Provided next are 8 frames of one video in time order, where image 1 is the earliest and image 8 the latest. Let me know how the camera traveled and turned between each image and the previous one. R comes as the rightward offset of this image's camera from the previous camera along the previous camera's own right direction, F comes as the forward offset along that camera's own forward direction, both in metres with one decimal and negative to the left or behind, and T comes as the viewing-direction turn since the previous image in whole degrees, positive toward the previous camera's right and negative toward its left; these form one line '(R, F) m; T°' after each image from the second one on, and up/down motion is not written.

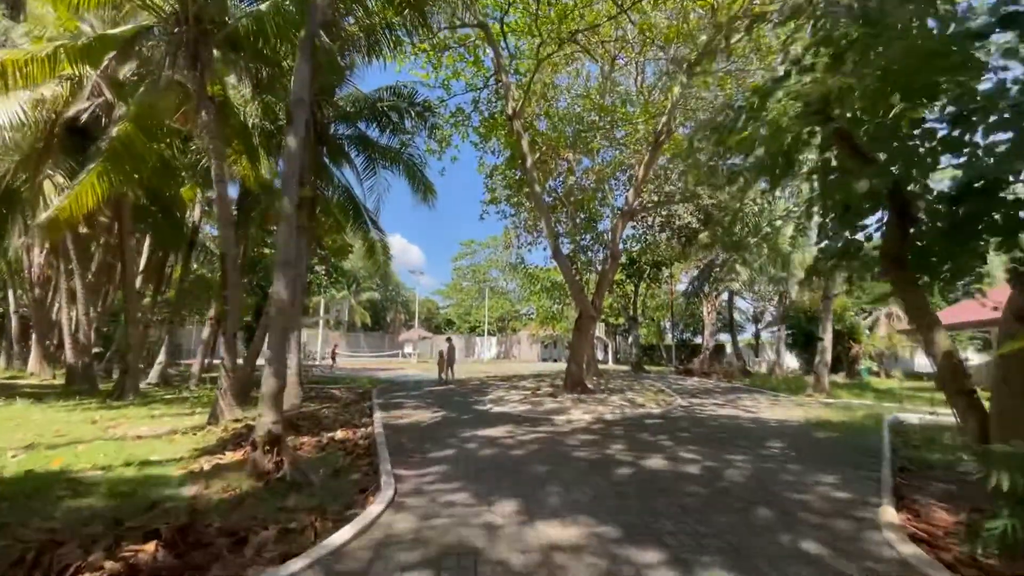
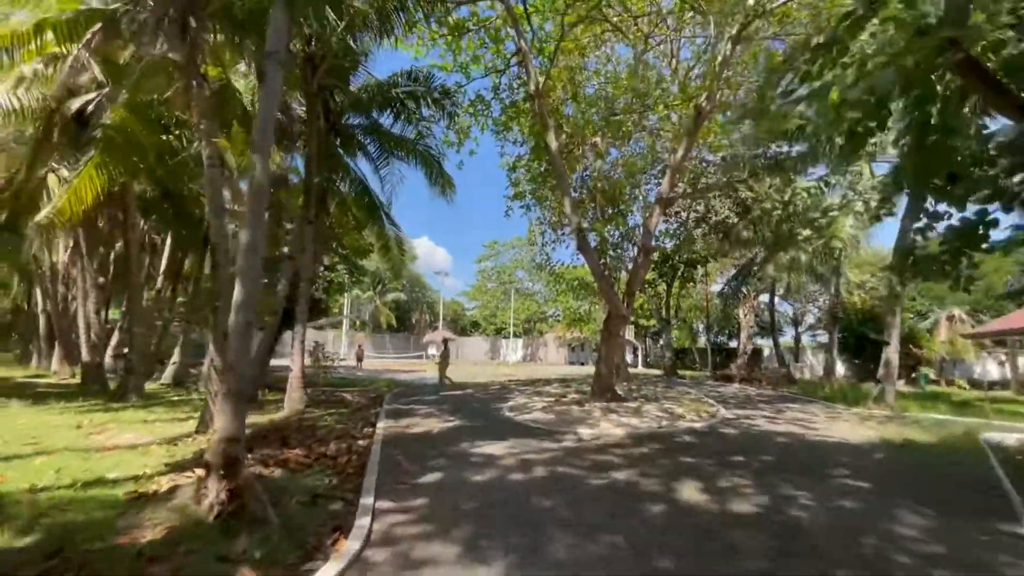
(+0.2, +1.3) m; -3°
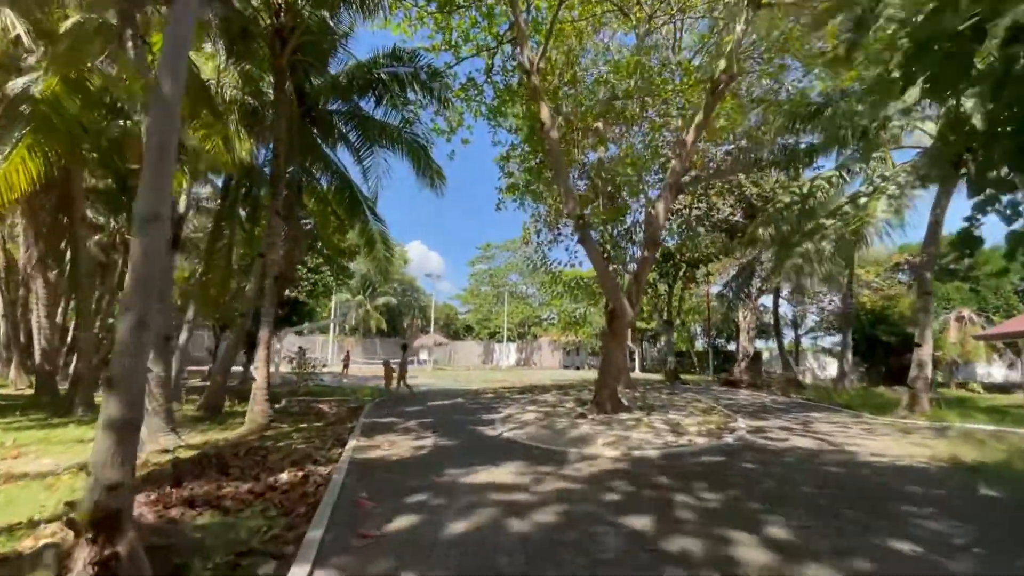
(0.0, +1.4) m; +1°
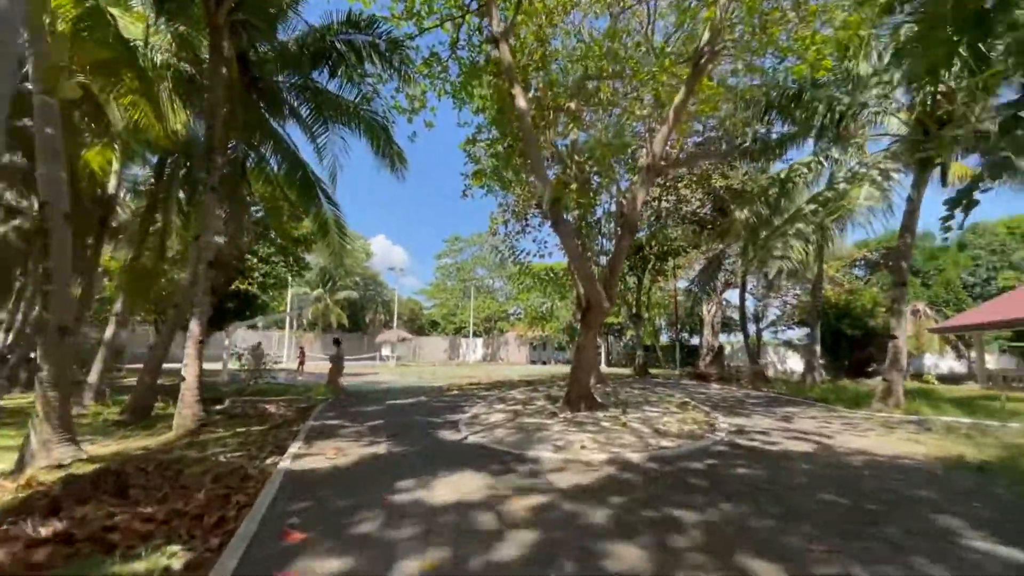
(0.0, +1.0) m; +4°
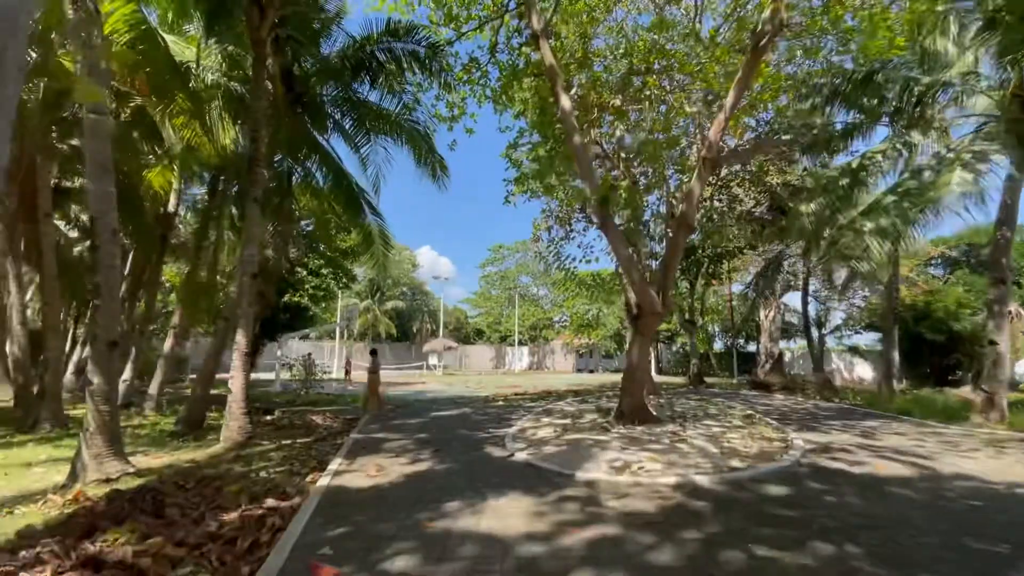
(0.0, +0.5) m; -5°
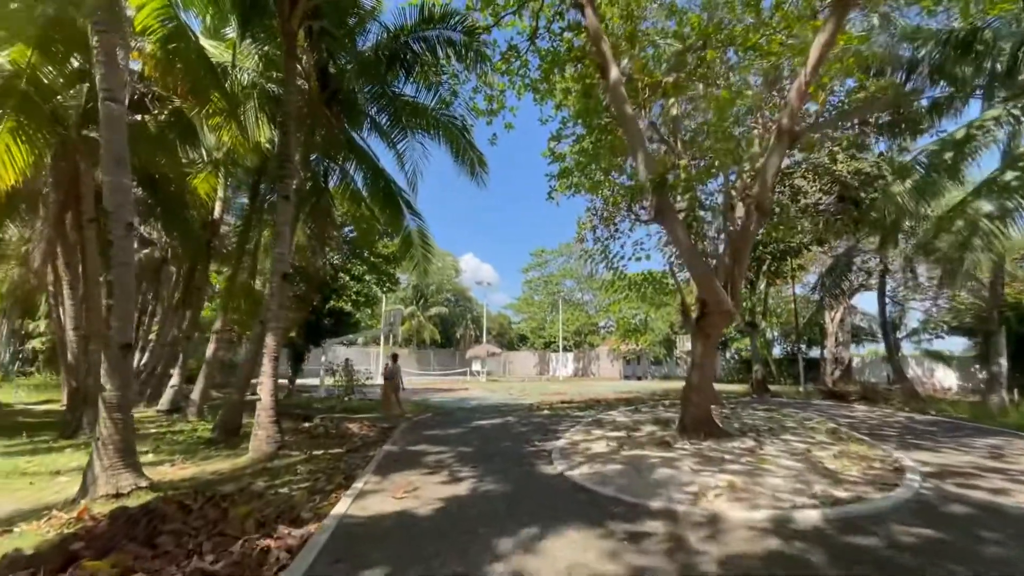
(0.0, +1.0) m; -5°
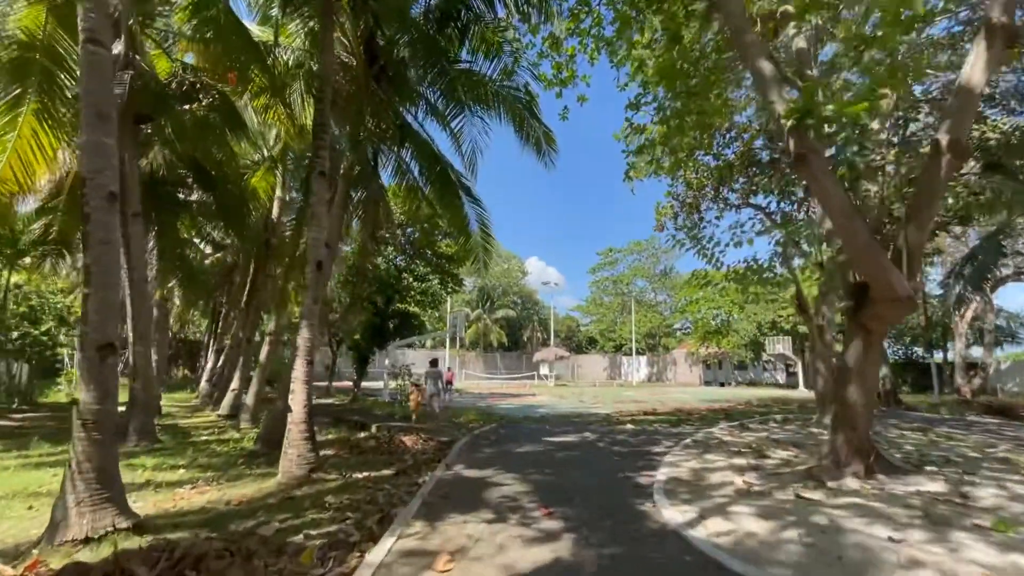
(-0.2, +2.0) m; -8°
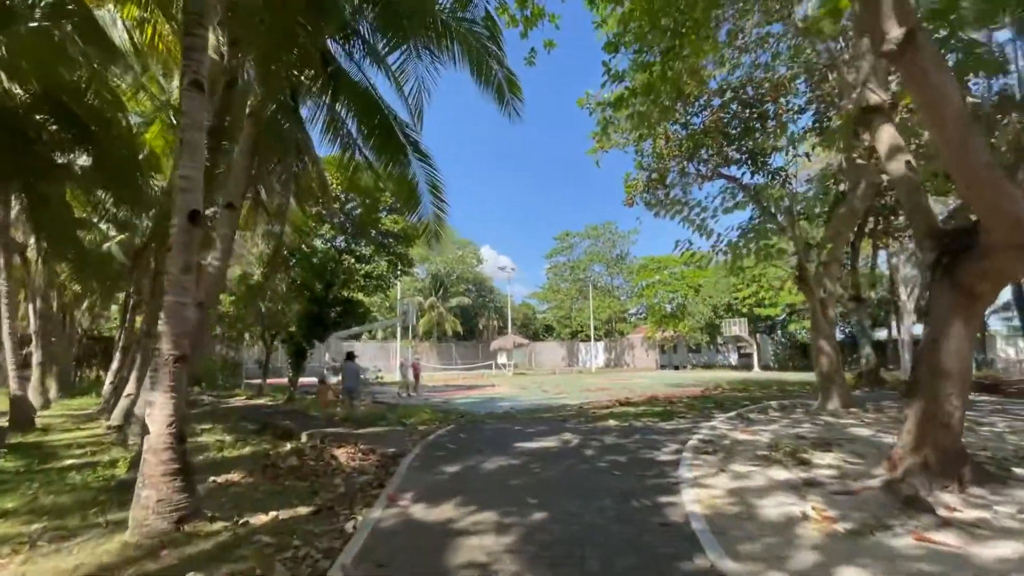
(-0.1, +2.2) m; +6°
